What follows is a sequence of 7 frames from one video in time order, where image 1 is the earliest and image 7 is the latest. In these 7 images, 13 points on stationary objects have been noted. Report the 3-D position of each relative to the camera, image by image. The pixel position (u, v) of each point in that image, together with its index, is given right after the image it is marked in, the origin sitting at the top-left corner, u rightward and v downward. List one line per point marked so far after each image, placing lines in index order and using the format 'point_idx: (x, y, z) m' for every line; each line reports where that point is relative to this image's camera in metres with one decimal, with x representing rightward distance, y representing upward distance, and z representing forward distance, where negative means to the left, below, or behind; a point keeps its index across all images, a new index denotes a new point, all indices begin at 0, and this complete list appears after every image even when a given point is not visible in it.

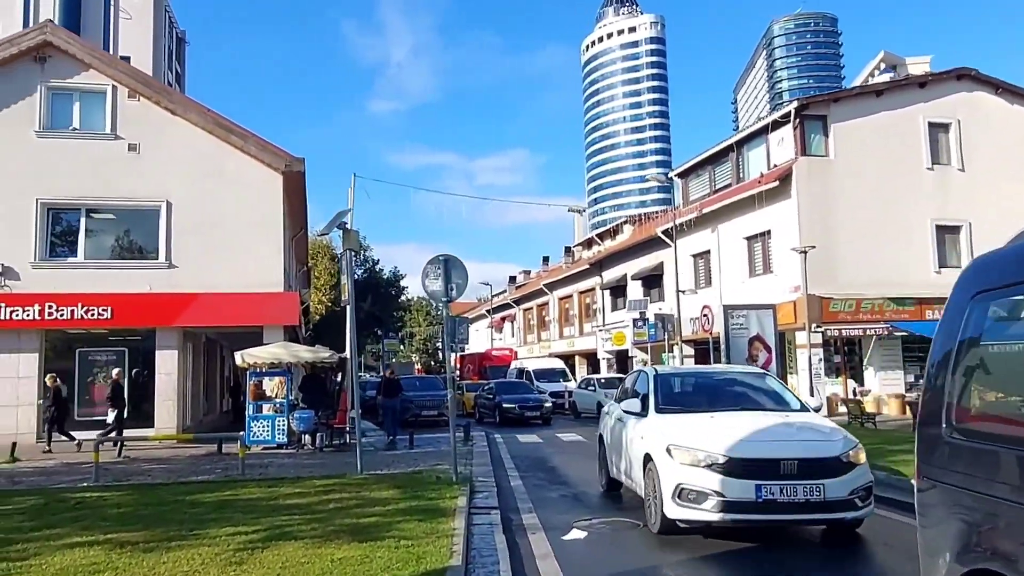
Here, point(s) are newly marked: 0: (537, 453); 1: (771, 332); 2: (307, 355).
0: (+0.5, -3.5, +14.8) m
1: (+7.0, -1.2, +19.3) m
2: (-4.8, -1.6, +16.4) m
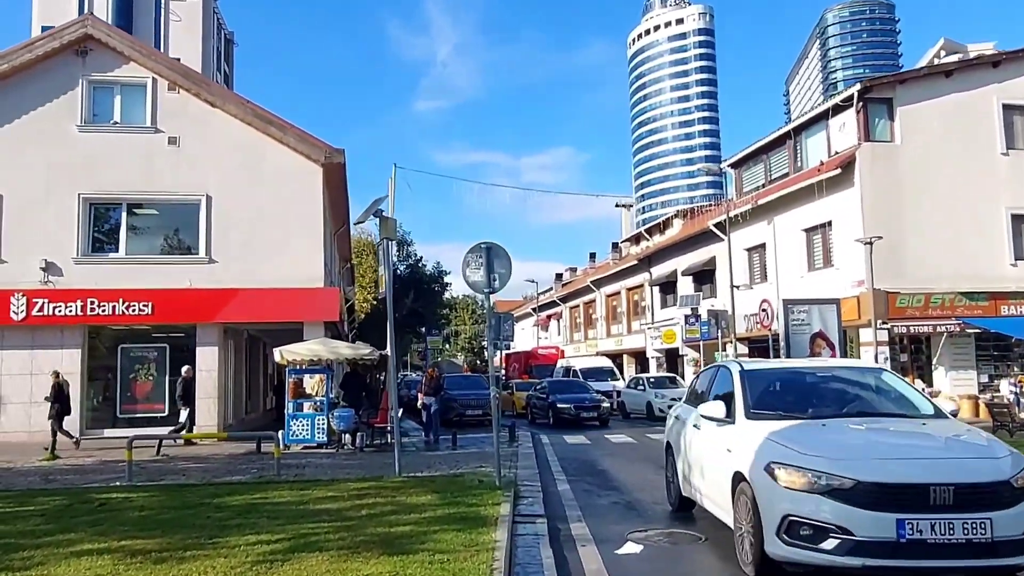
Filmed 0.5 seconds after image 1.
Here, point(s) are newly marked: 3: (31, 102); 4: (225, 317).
0: (+1.4, -3.3, +14.0) m
1: (+8.2, -1.0, +18.1) m
2: (-3.7, -1.4, +15.9) m
3: (-12.6, +4.9, +18.7) m
4: (-7.4, -0.8, +18.3) m
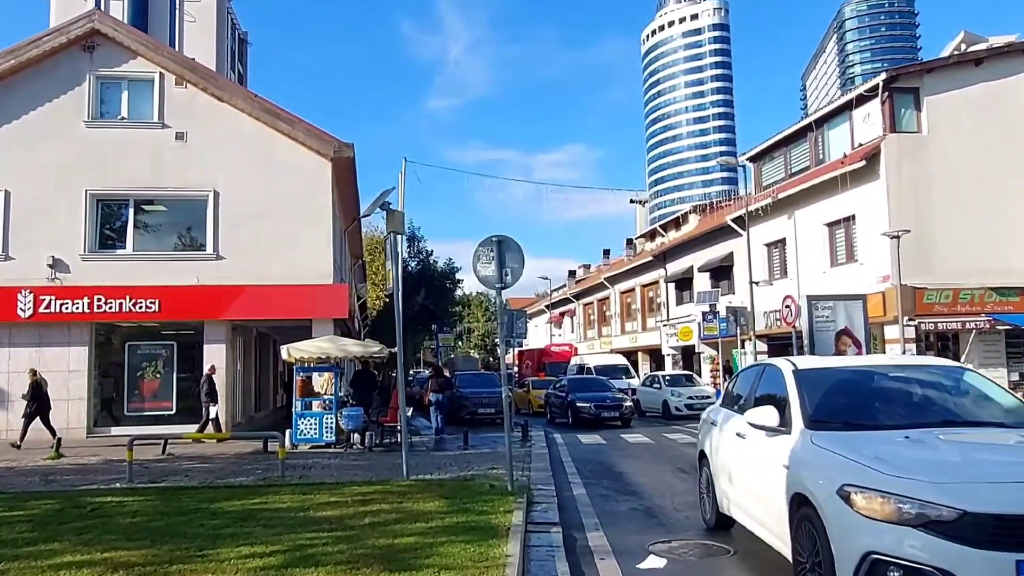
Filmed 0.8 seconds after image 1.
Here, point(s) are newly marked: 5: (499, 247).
0: (+1.7, -3.2, +13.5) m
1: (+8.6, -0.9, +17.5) m
2: (-3.4, -1.3, +15.5) m
3: (-12.3, +5.0, +18.4) m
4: (-7.1, -0.7, +18.0) m
5: (-0.2, +0.5, +8.2) m
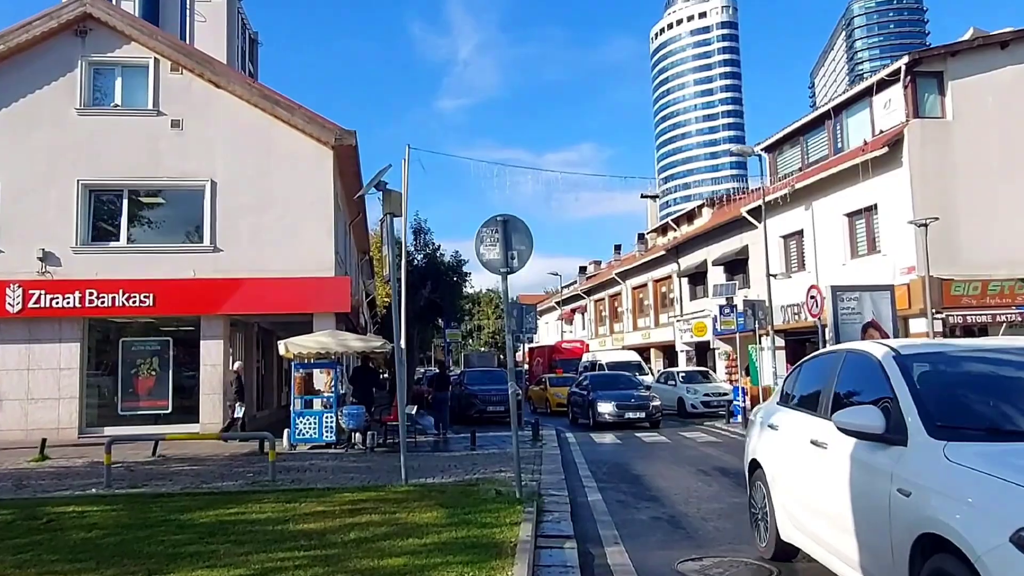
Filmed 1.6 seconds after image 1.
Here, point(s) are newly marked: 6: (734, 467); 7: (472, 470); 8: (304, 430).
0: (+1.9, -3.0, +12.7) m
1: (+8.8, -0.7, +16.6) m
2: (-3.2, -1.2, +14.8) m
3: (-12.1, +5.1, +17.8) m
4: (-6.9, -0.5, +17.3) m
5: (-0.1, +0.7, +7.4) m
6: (+3.5, -2.8, +11.1) m
7: (-0.6, -2.7, +10.5) m
8: (-4.4, -3.0, +14.9) m
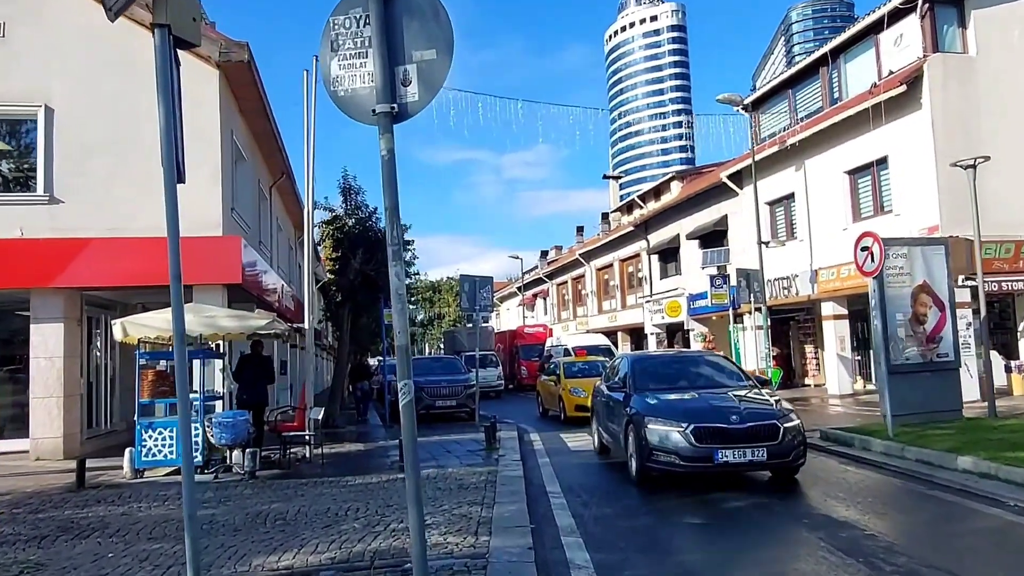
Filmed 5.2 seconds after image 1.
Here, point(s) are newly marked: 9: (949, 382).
0: (+1.1, -2.4, +8.6) m
1: (+7.8, +0.1, +12.8) m
2: (-4.1, -0.5, +10.3) m
3: (-13.2, +5.7, +12.7) m
4: (-7.9, +0.1, +12.6) m
5: (-0.6, +1.2, +3.1) m
6: (+2.8, -2.1, +7.0) m
7: (-1.2, -2.1, +6.3) m
8: (-5.2, -2.3, +10.4) m
9: (+7.6, -1.6, +12.3) m
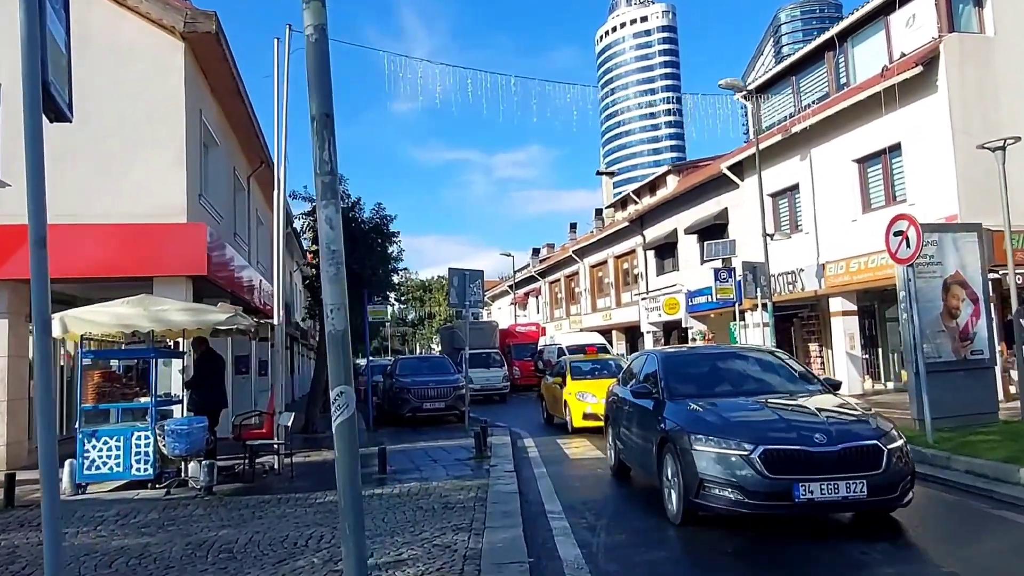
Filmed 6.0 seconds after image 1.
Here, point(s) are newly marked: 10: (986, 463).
0: (+1.1, -2.2, +7.4) m
1: (+7.6, +0.3, +11.7) m
2: (-4.2, -0.4, +9.1) m
3: (-13.3, +5.8, +11.4) m
4: (-8.0, +0.3, +11.4) m
5: (-0.6, +1.4, +2.0) m
6: (+2.8, -2.0, +5.9) m
7: (-1.2, -2.0, +5.1) m
8: (-5.3, -2.2, +9.1) m
9: (+7.5, -1.5, +11.2) m
10: (+5.2, -1.9, +7.8) m
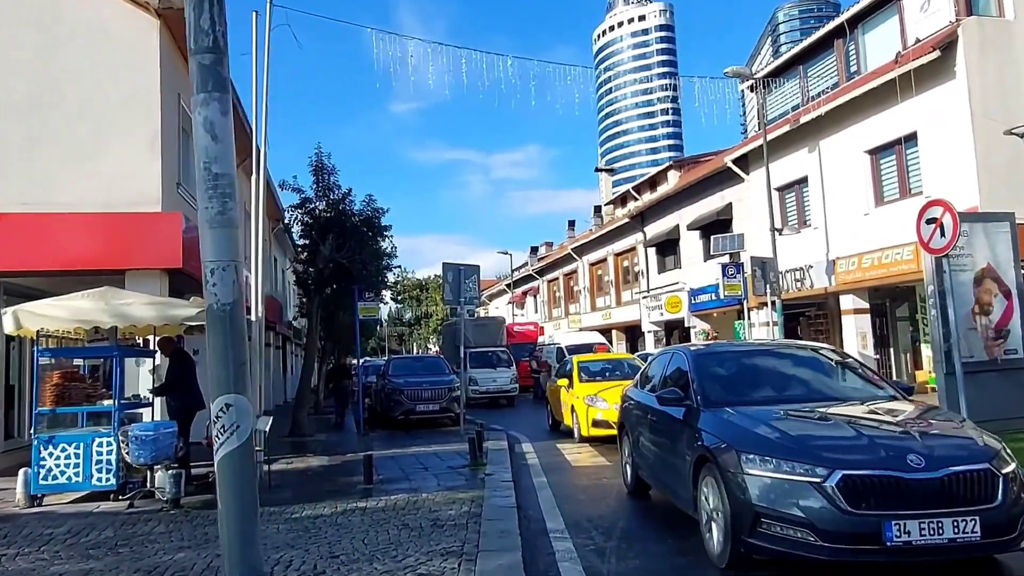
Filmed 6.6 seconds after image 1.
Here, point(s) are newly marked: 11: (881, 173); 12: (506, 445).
0: (+1.0, -2.1, +6.6) m
1: (+7.6, +0.4, +10.9) m
2: (-4.2, -0.3, +8.3) m
3: (-13.3, +5.9, +10.6) m
4: (-8.0, +0.3, +10.5) m
5: (-0.6, +1.4, +1.1) m
6: (+2.8, -1.9, +5.1) m
7: (-1.3, -1.9, +4.3) m
8: (-5.3, -2.1, +8.3) m
9: (+7.4, -1.4, +10.4) m
10: (+5.2, -1.8, +7.0) m
11: (+10.3, +3.2, +19.8) m
12: (-0.1, -2.7, +12.4) m
